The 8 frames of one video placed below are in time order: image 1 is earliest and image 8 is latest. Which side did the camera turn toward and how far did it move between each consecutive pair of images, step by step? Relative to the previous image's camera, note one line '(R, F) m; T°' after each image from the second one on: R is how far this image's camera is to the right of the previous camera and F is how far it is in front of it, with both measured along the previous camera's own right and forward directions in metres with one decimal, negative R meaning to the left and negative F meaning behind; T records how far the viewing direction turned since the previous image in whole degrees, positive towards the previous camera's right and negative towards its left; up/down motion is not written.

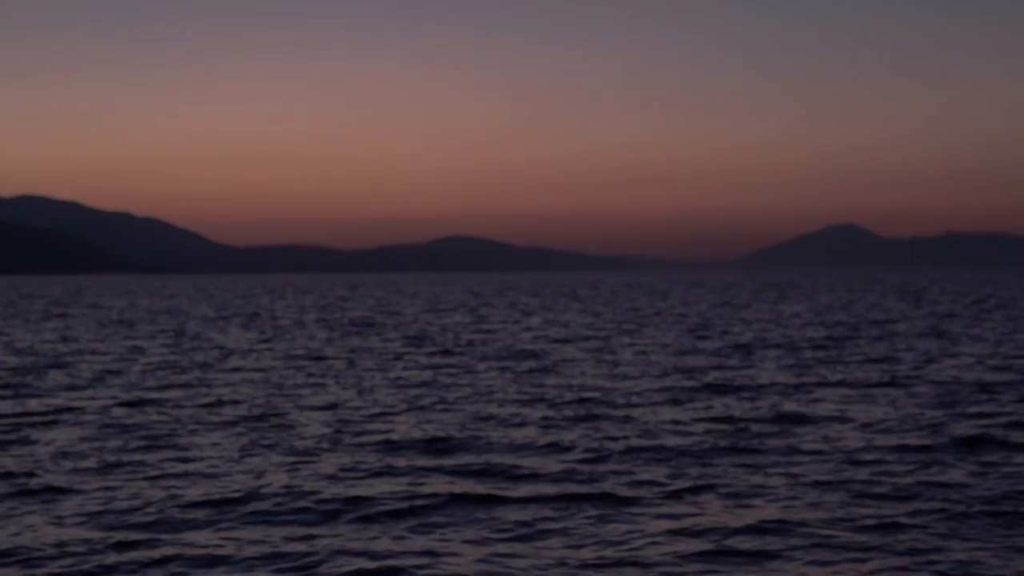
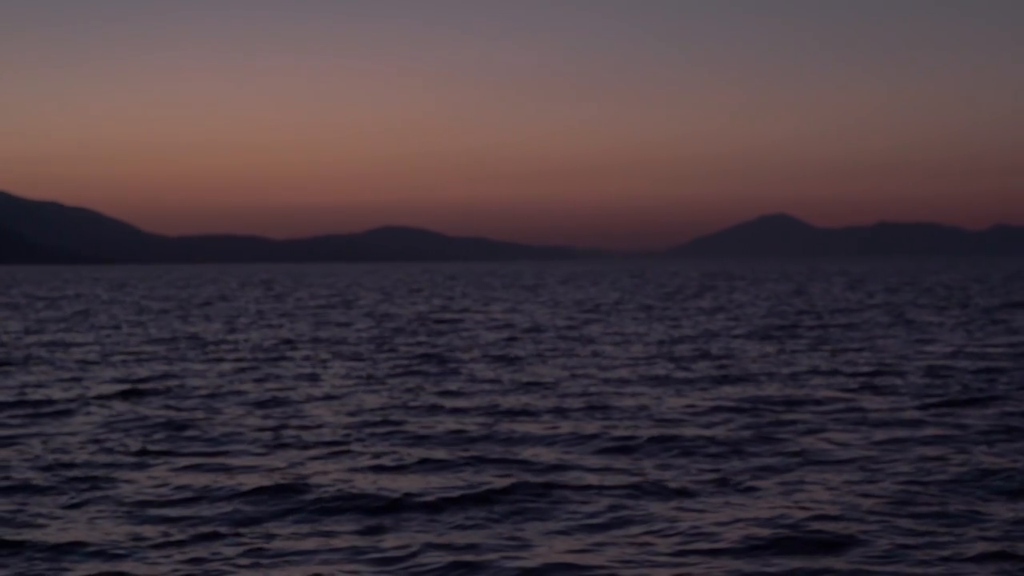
(-0.7, 0.0) m; +2°
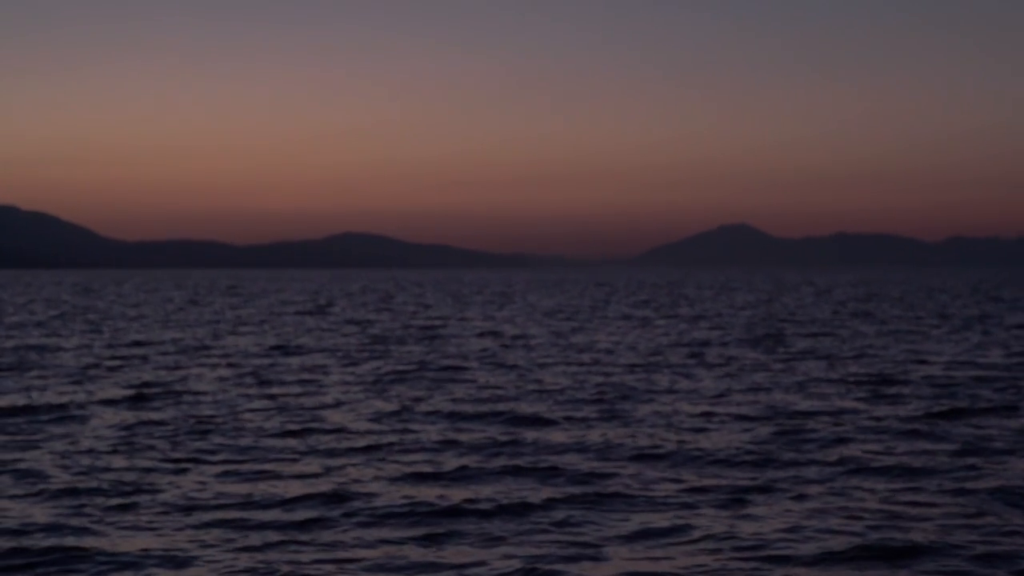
(-0.5, 0.0) m; +1°
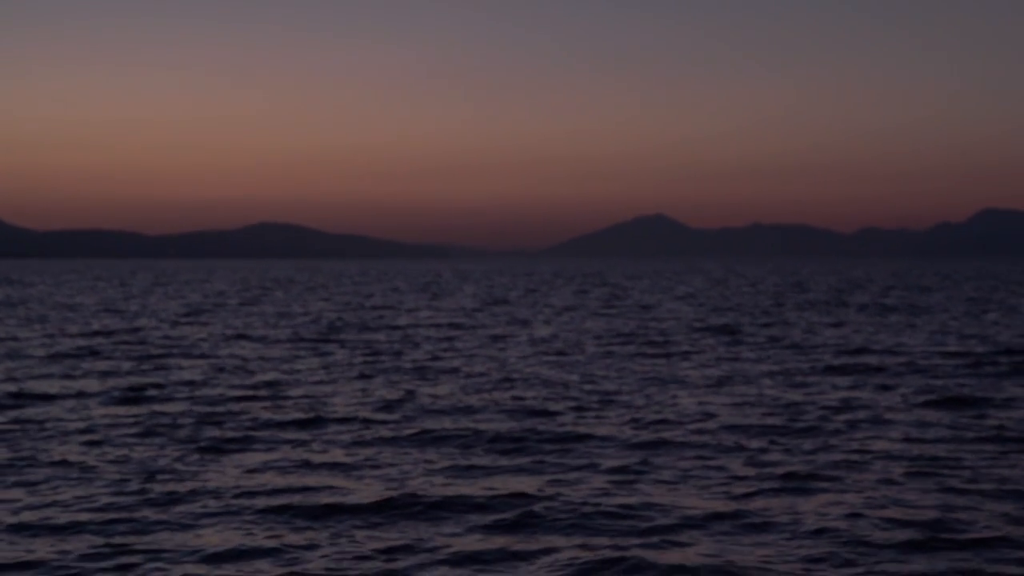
(-0.8, 0.0) m; +2°
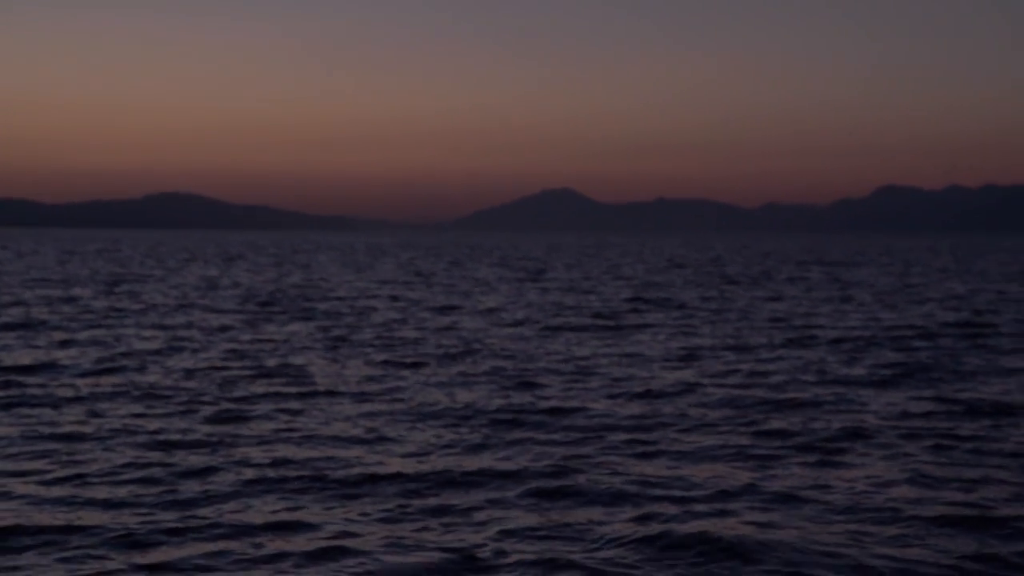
(-0.7, 0.0) m; +3°
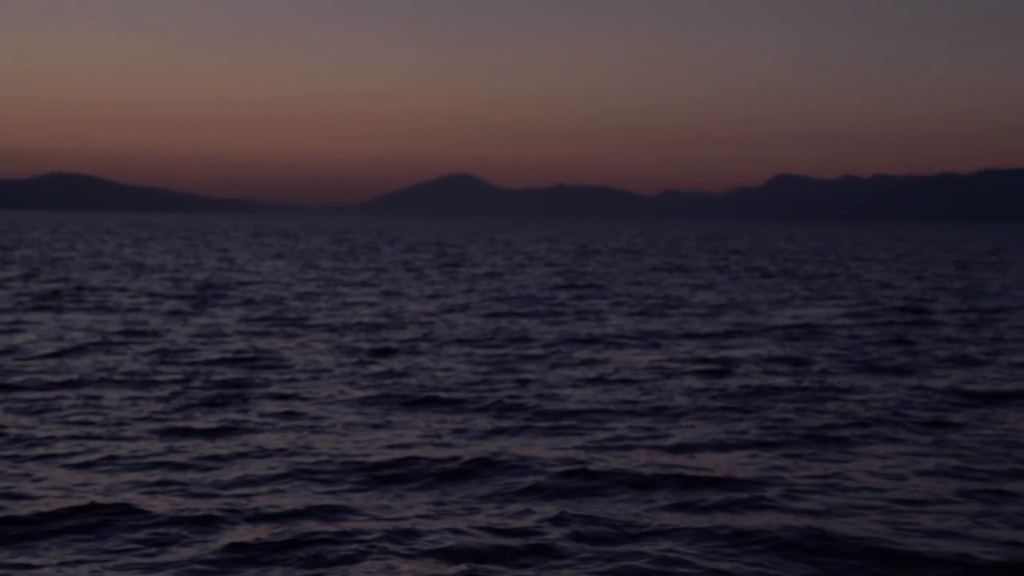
(-0.7, -0.1) m; +3°
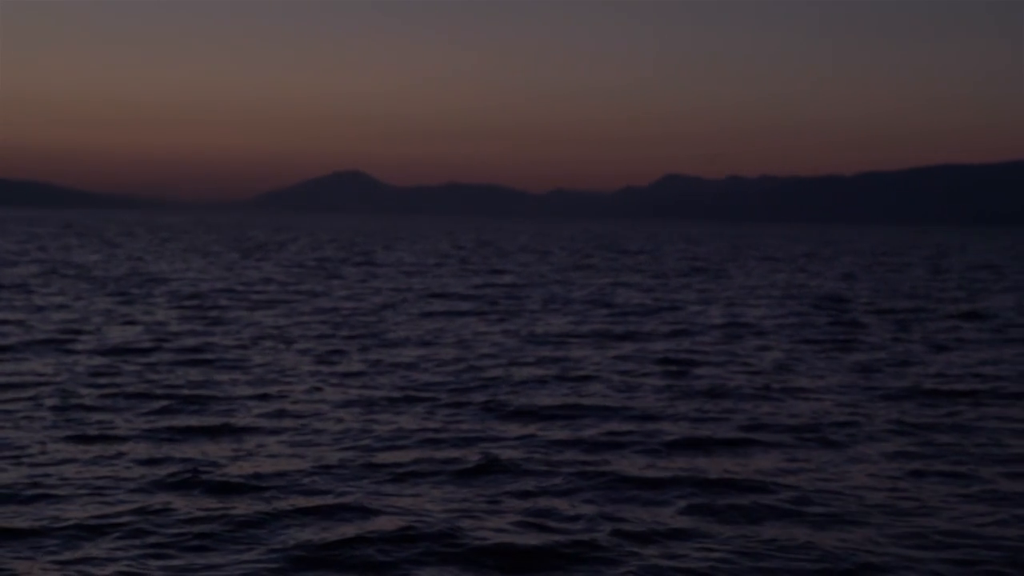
(-0.7, -0.1) m; +3°
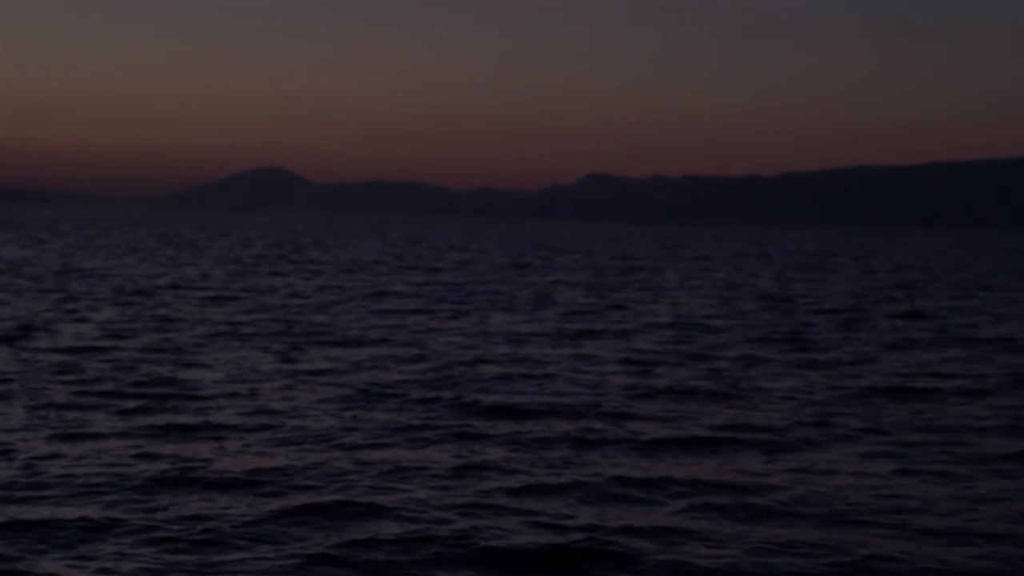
(-0.4, 0.0) m; +2°
